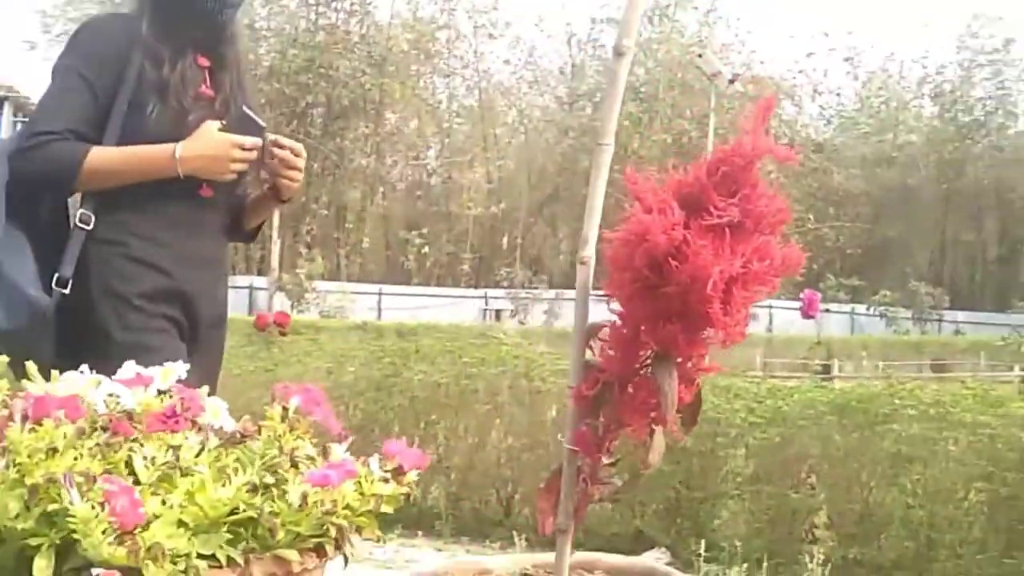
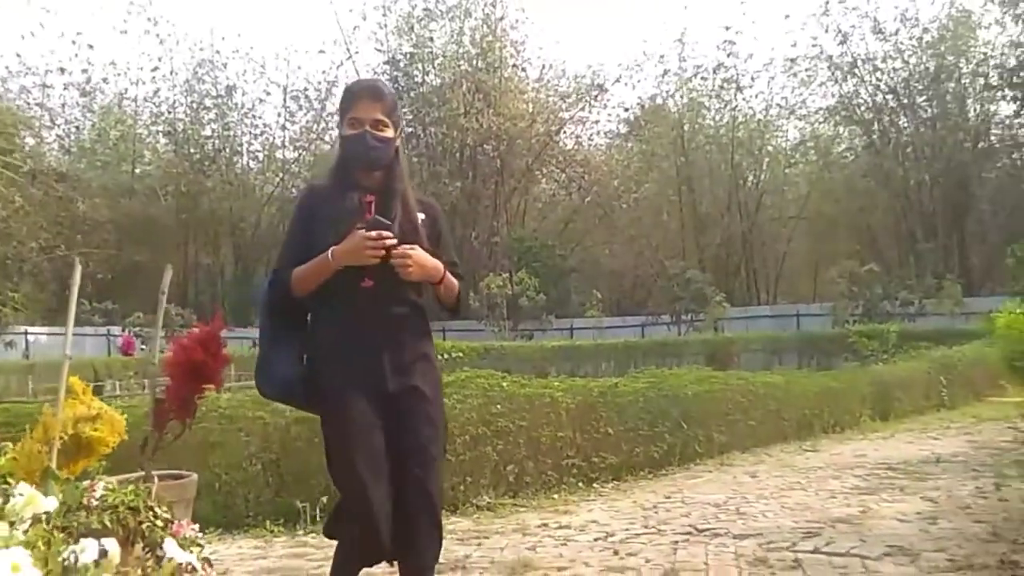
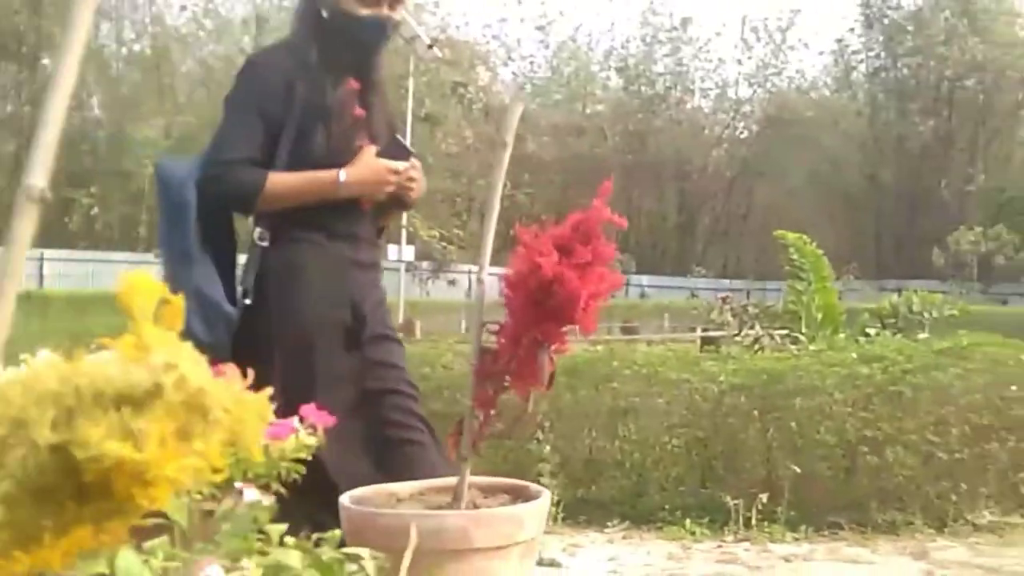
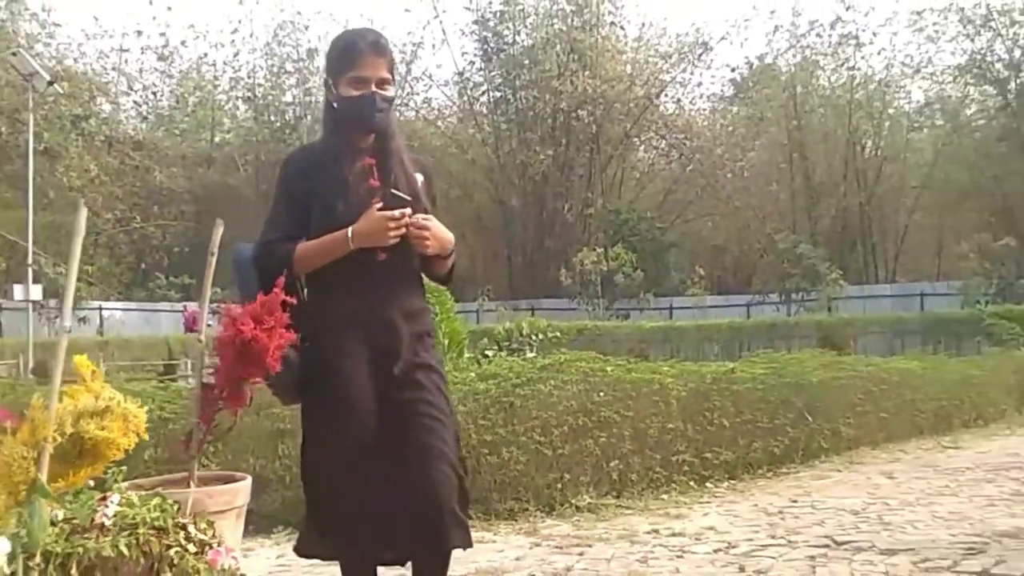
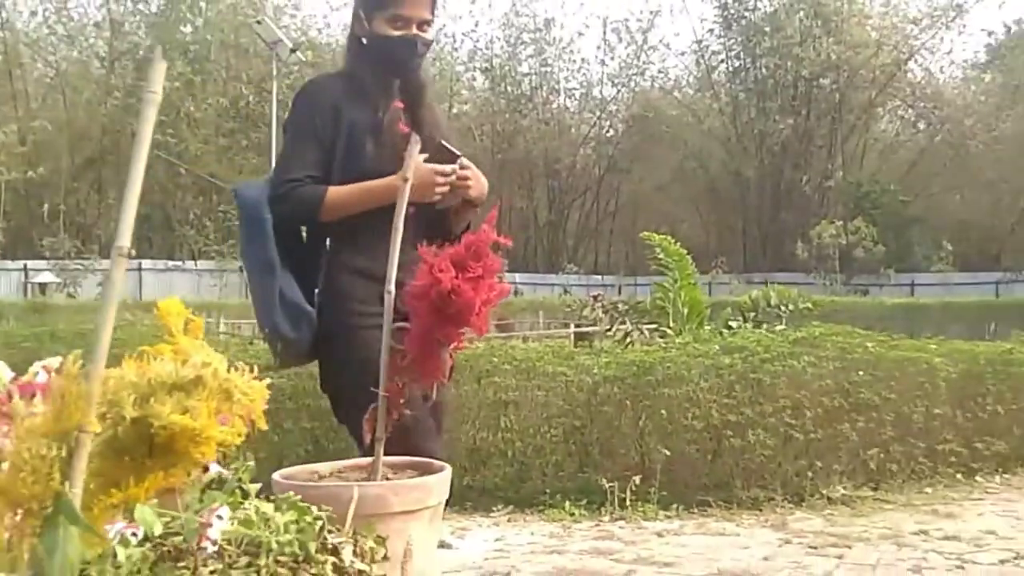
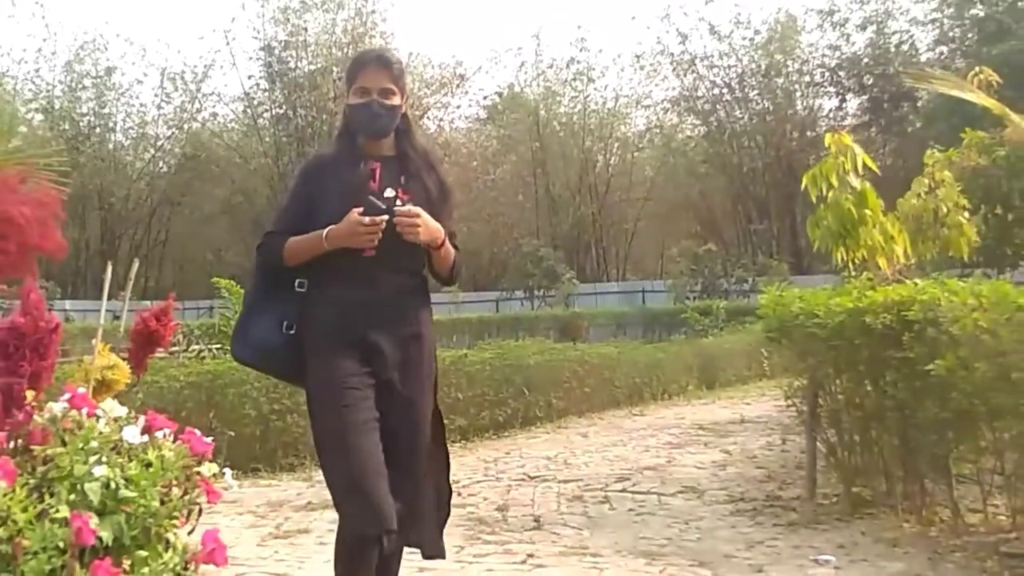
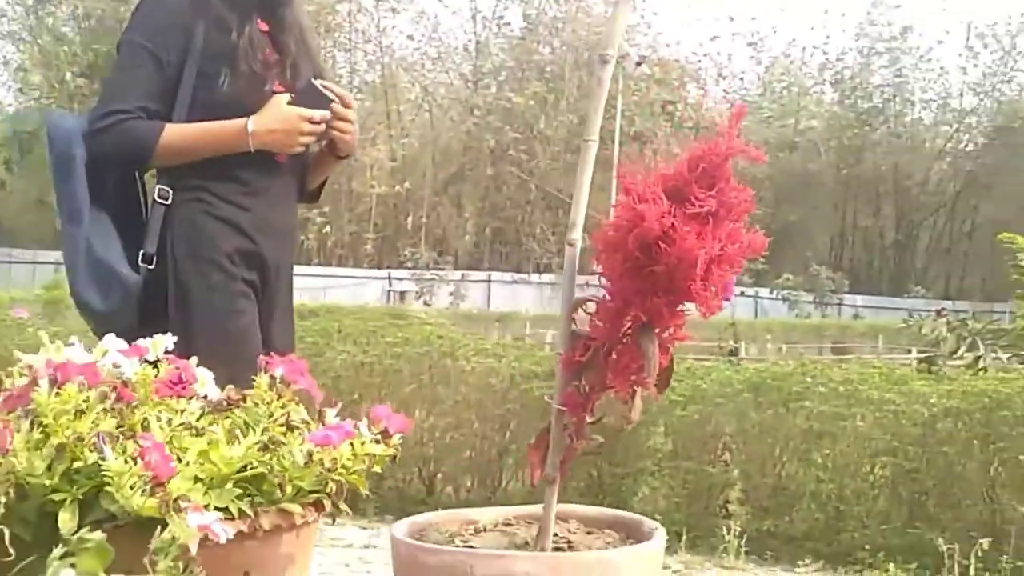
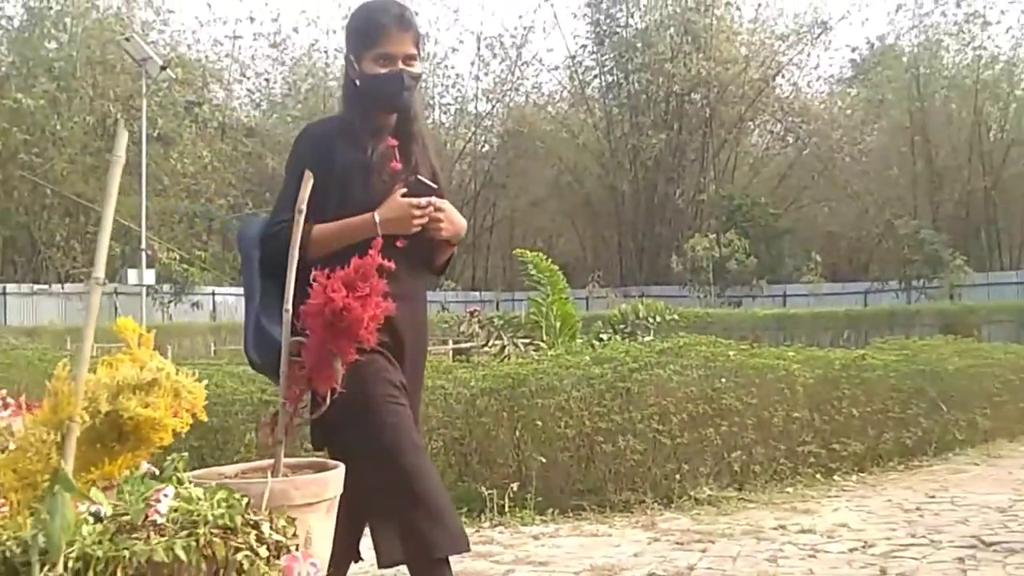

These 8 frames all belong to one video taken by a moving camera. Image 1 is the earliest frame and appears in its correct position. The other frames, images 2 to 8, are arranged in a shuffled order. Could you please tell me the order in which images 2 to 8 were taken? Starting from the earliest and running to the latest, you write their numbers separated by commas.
7, 3, 5, 8, 4, 2, 6
